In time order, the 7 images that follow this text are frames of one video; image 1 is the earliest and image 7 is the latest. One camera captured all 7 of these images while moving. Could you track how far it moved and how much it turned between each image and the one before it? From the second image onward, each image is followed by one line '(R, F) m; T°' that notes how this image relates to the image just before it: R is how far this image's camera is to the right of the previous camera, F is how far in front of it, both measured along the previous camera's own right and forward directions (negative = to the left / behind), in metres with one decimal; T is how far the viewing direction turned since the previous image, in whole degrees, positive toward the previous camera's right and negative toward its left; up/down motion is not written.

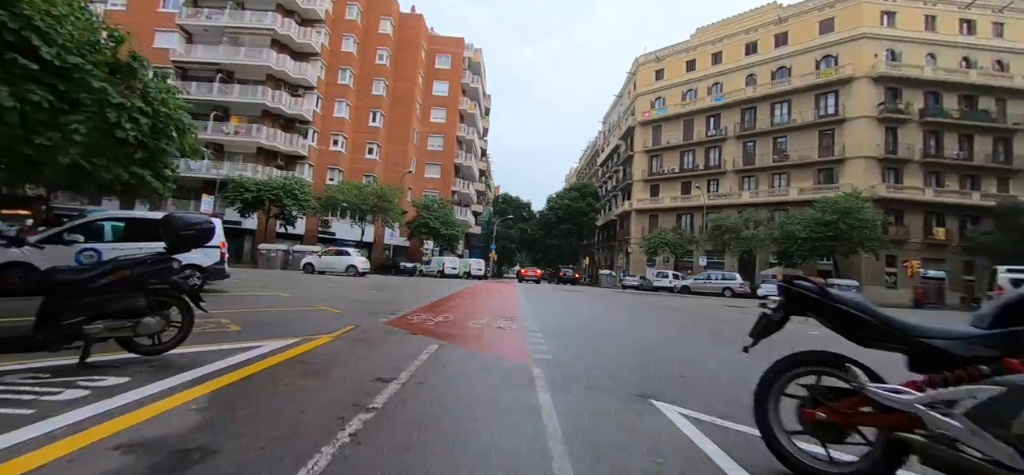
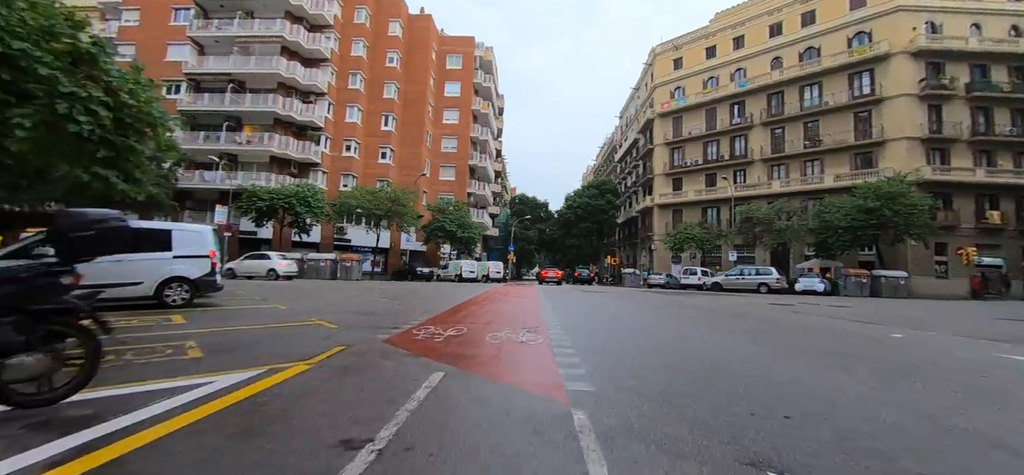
(-0.1, +1.4) m; -3°
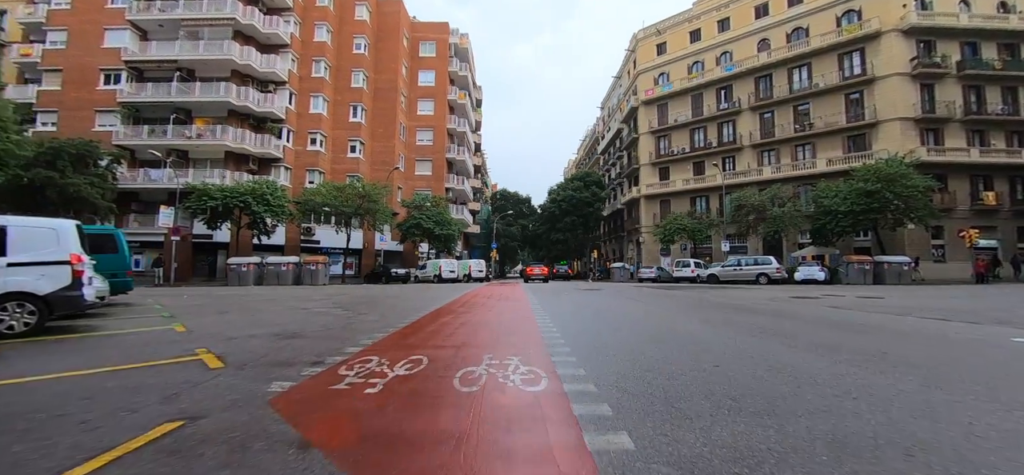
(0.0, +2.6) m; +3°
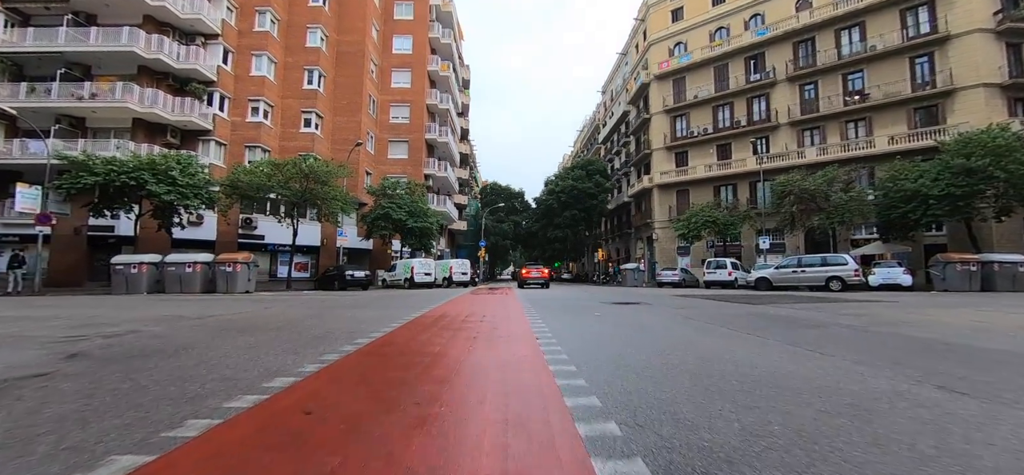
(0.0, +7.5) m; +1°
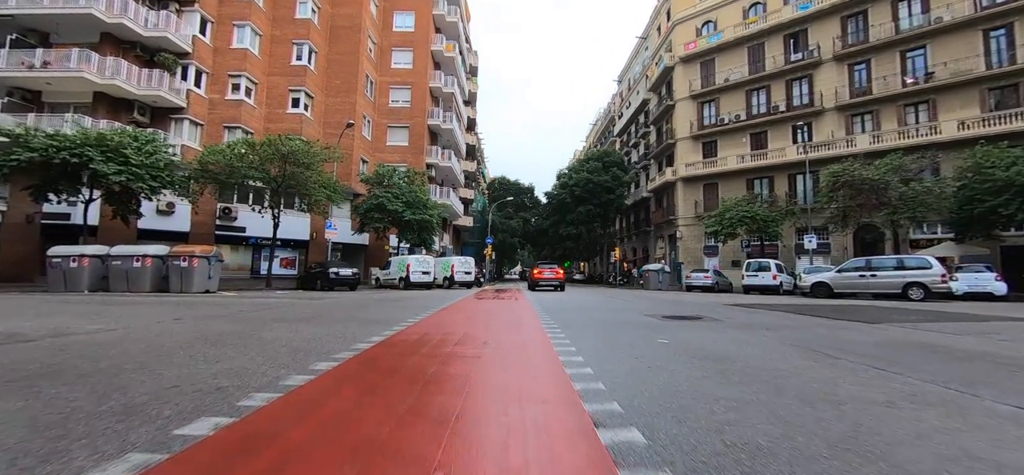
(-0.2, +3.7) m; -1°
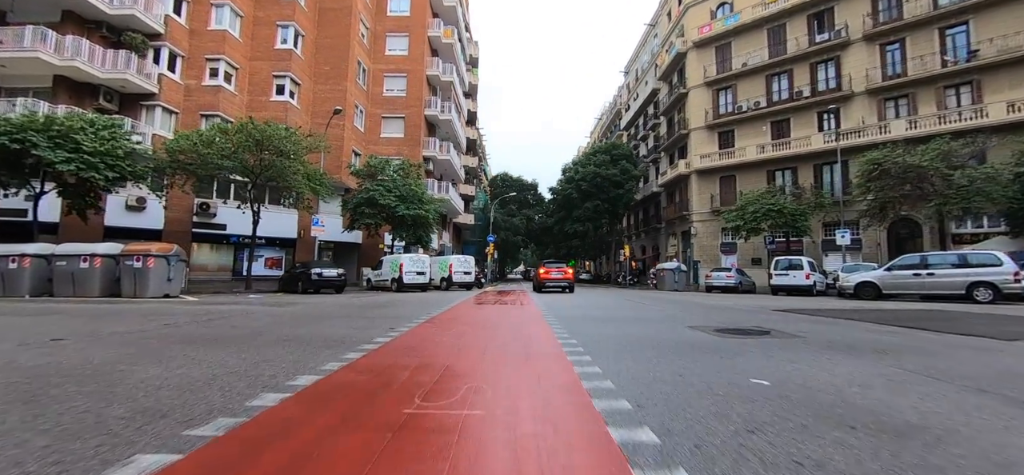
(-0.1, +2.4) m; 0°
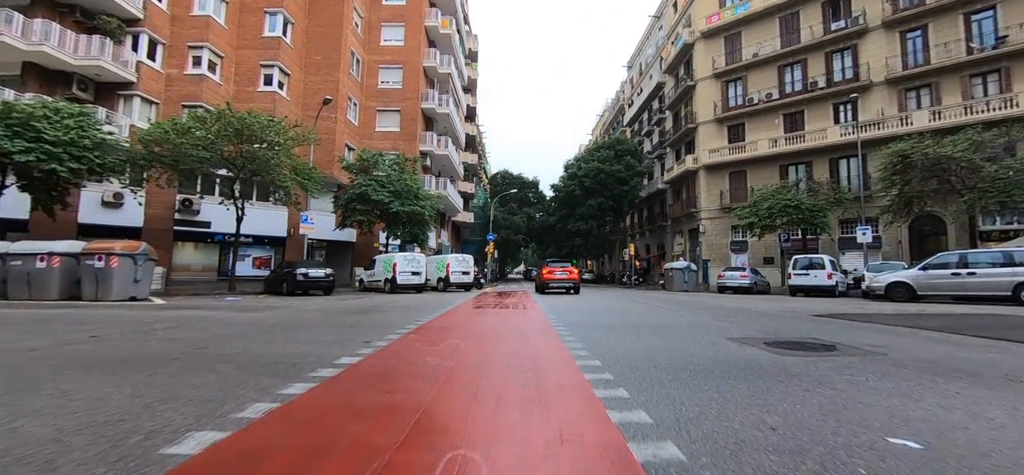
(0.0, +1.5) m; 0°
